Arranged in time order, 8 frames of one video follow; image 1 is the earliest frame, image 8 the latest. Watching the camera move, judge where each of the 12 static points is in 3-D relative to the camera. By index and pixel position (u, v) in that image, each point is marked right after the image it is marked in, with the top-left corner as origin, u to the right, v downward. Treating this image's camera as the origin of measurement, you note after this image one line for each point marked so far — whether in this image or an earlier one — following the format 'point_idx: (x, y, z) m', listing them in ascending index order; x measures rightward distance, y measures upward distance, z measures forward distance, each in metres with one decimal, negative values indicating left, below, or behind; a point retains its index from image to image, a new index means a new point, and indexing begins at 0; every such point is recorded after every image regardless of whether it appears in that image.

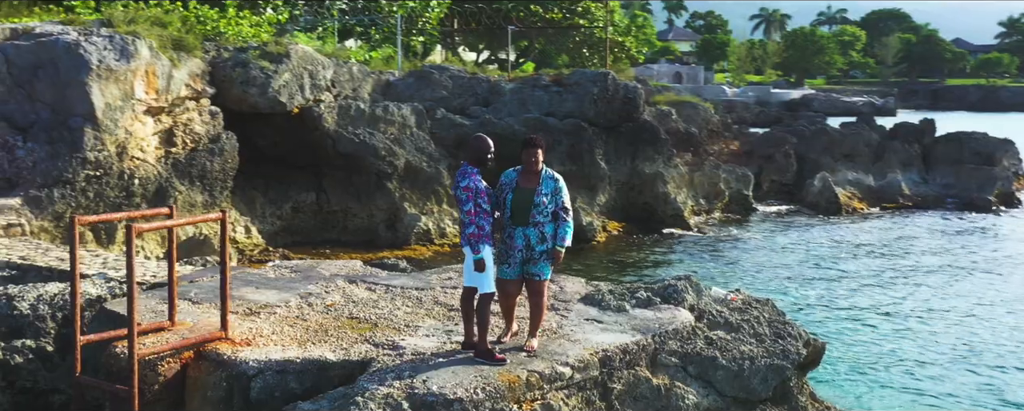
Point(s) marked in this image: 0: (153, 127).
0: (-5.0, +1.1, +12.6) m
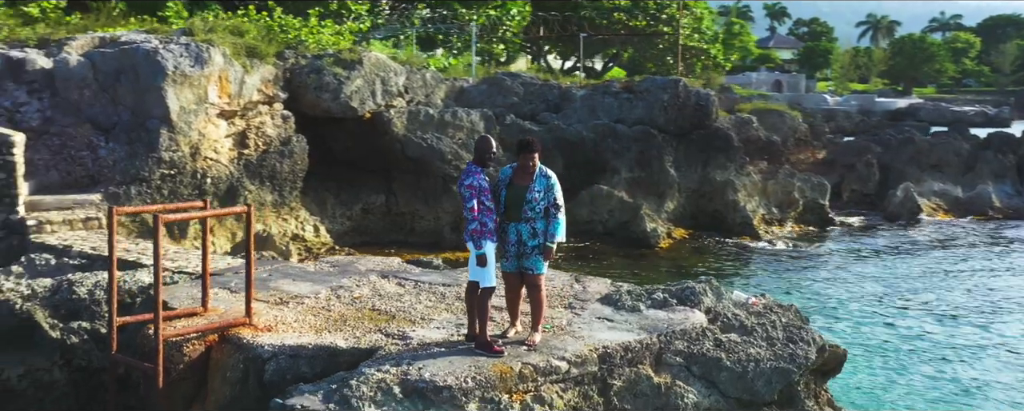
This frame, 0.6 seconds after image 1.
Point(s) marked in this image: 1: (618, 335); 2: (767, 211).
0: (-4.2, +1.1, +13.3) m
1: (+0.8, -0.9, +6.6) m
2: (+5.4, -0.1, +19.5) m
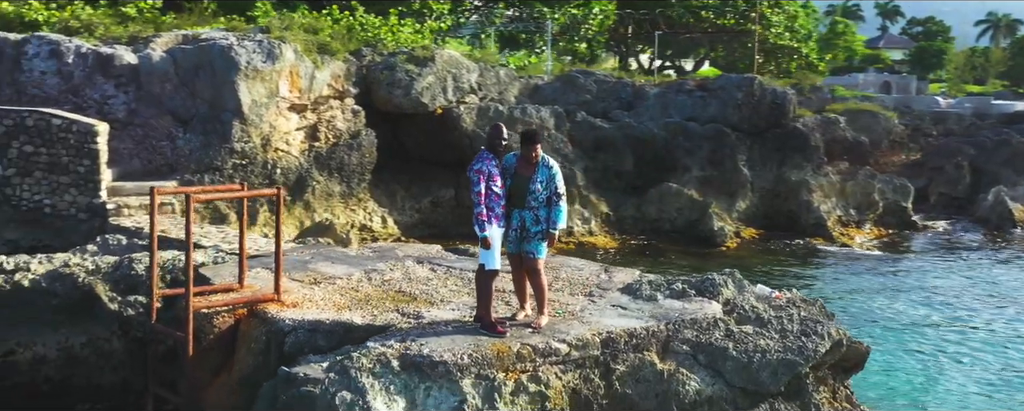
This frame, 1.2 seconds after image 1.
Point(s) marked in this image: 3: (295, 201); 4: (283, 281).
0: (-3.3, +1.3, +14.0) m
1: (+0.8, -0.9, +6.7) m
2: (+6.9, -0.2, +19.0) m
3: (-3.3, +0.1, +13.7) m
4: (-1.9, -0.6, +7.7) m
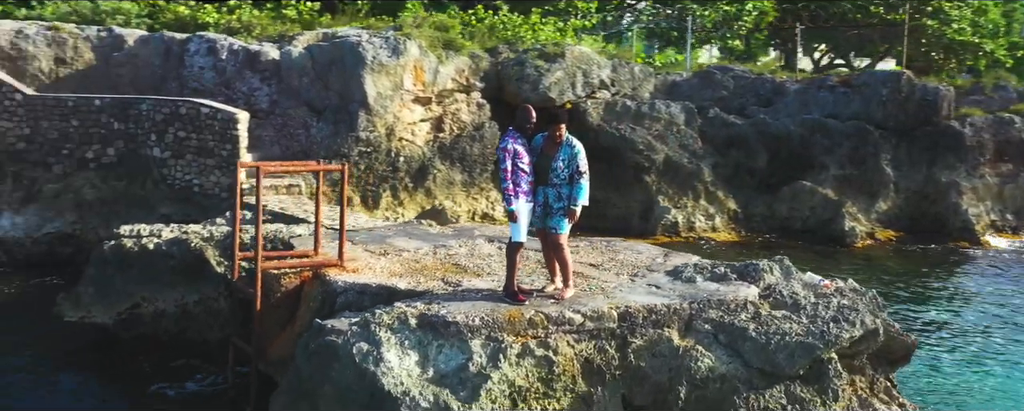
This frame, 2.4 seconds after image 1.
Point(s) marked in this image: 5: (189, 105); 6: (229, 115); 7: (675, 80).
0: (-1.5, +1.5, +14.9) m
1: (+1.1, -0.7, +6.9) m
2: (+9.5, -0.2, +17.7) m
3: (-1.6, +0.3, +14.6) m
4: (-1.5, -0.4, +8.4) m
5: (-4.7, +1.4, +13.1) m
6: (-4.0, +1.3, +12.9) m
7: (+3.5, +2.7, +19.6) m
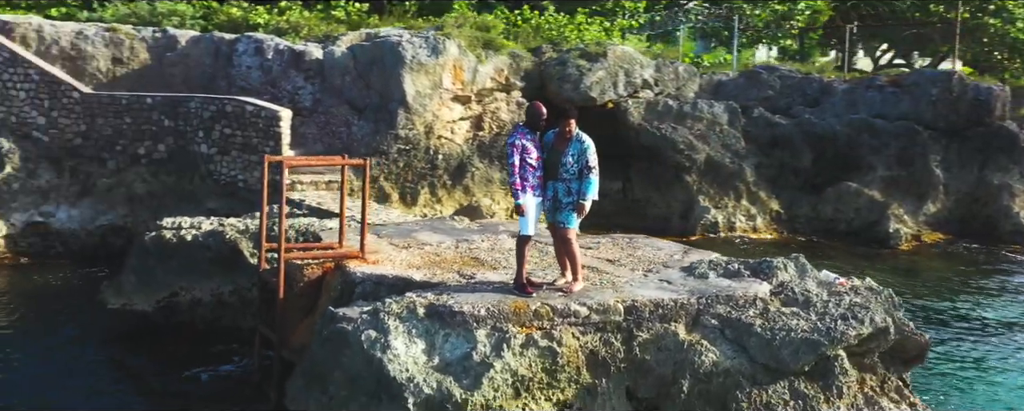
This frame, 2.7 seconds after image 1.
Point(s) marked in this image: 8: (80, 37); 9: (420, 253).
0: (-0.8, +1.5, +15.1) m
1: (+1.1, -0.7, +7.0) m
2: (+10.3, -0.3, +17.2) m
3: (-0.9, +0.3, +14.9) m
4: (-1.3, -0.4, +8.7) m
5: (-4.2, +1.5, +13.6) m
6: (-3.5, +1.4, +13.3) m
7: (+4.4, +2.7, +19.5) m
8: (-7.4, +2.9, +15.7) m
9: (-0.9, -0.4, +8.5) m
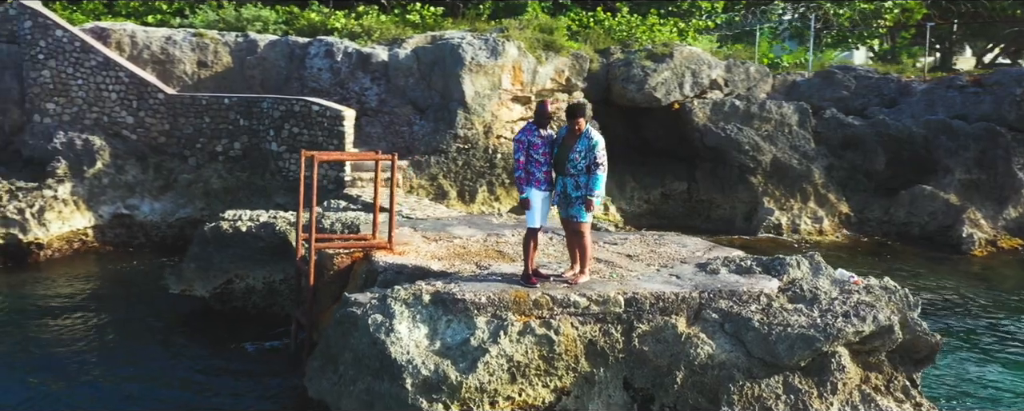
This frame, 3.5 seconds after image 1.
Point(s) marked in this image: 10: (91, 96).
0: (+0.2, +1.6, +15.4) m
1: (+1.2, -0.6, +7.1) m
2: (+11.4, -0.4, +16.2) m
3: (0.0, +0.4, +15.2) m
4: (-1.0, -0.3, +9.1) m
5: (-3.3, +1.6, +14.3) m
6: (-2.7, +1.4, +14.0) m
7: (+5.9, +2.7, +19.2) m
8: (-6.3, +3.0, +16.7) m
9: (-0.6, -0.4, +8.8) m
10: (-7.1, +1.8, +15.3) m
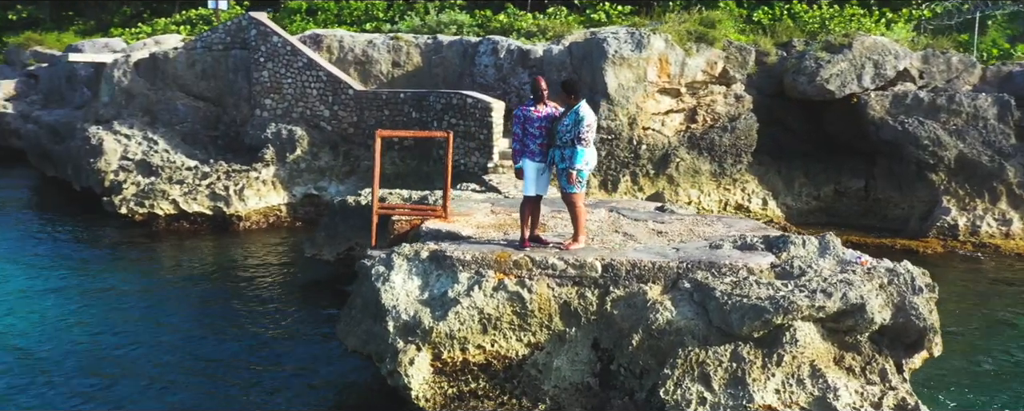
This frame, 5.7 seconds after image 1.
0: (+2.7, +1.7, +15.6) m
1: (+1.1, -0.4, +7.4) m
2: (+13.7, -0.6, +12.9) m
3: (+2.5, +0.5, +15.4) m
4: (-0.4, 0.0, +9.9) m
5: (-0.9, +1.9, +15.6) m
6: (-0.5, +1.7, +15.1) m
7: (+9.4, +2.6, +17.4) m
8: (-3.0, +3.3, +18.8) m
9: (-0.1, -0.1, +9.5) m
10: (-4.2, +2.2, +17.7) m
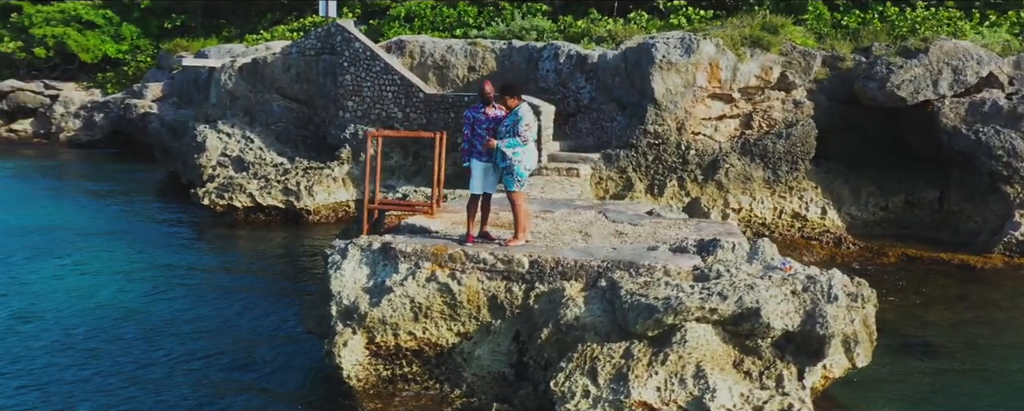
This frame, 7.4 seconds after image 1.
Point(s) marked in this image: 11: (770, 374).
0: (+3.6, +1.6, +15.4) m
1: (+0.5, -0.4, +7.6) m
2: (+13.8, -1.0, +10.9) m
3: (+3.3, +0.4, +15.3) m
4: (-0.5, 0.0, +10.3) m
5: (0.0, +1.9, +16.0) m
6: (+0.4, +1.7, +15.5) m
7: (+10.5, +2.3, +16.1) m
8: (-1.4, +3.3, +19.6) m
9: (-0.3, -0.1, +10.0) m
10: (-2.8, +2.3, +18.7) m
11: (+1.9, -1.2, +6.6) m
